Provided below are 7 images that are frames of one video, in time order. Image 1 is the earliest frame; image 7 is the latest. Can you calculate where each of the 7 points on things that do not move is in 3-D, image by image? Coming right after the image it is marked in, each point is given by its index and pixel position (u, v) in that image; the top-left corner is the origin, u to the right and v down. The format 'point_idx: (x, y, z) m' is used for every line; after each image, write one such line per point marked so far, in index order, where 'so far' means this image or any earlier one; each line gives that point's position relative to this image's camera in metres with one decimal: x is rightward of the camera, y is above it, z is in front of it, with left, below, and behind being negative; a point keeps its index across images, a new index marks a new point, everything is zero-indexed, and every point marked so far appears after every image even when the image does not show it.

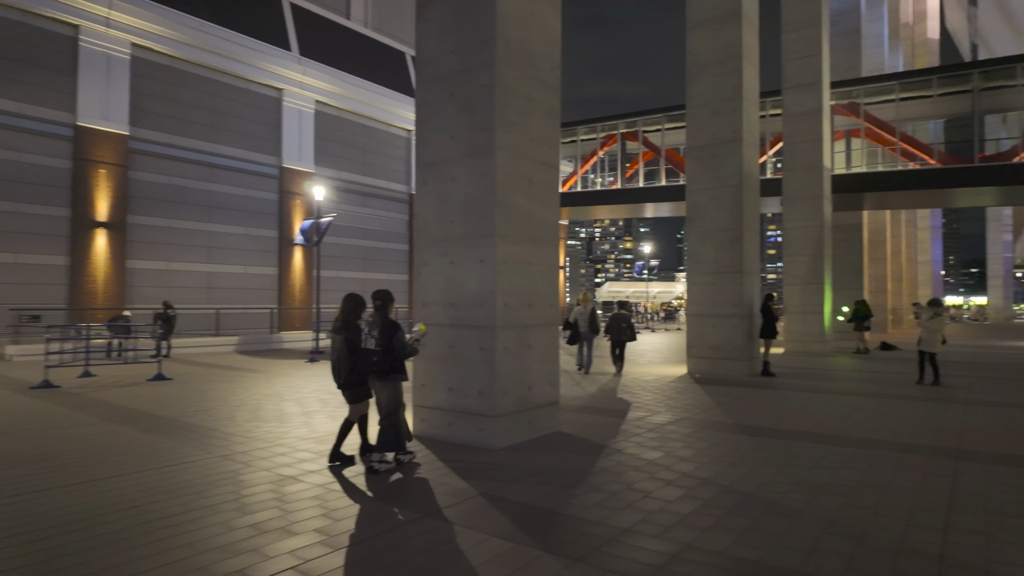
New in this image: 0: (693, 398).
0: (+3.4, -2.1, +11.2) m
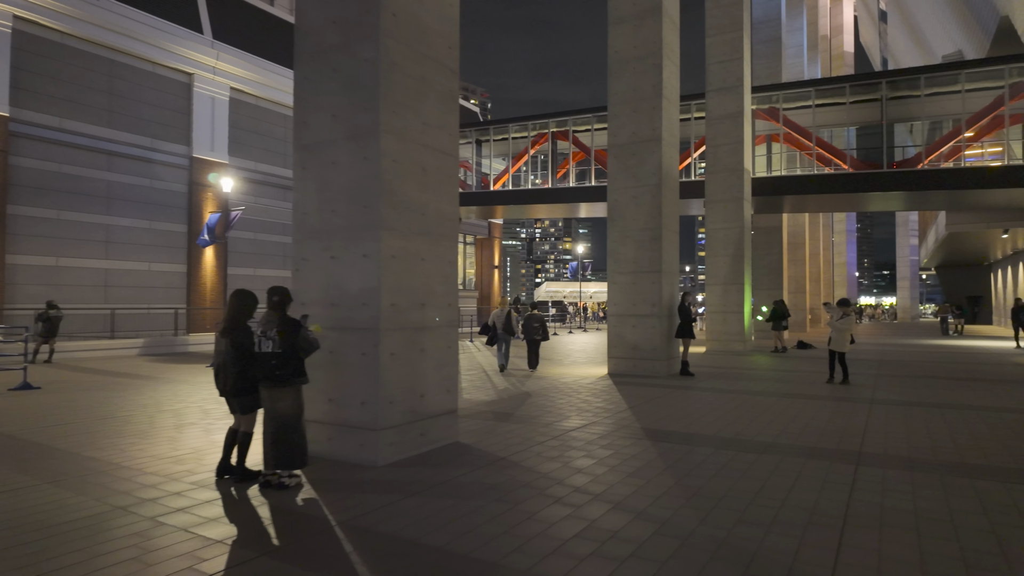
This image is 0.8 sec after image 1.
0: (+1.7, -2.1, +10.9) m
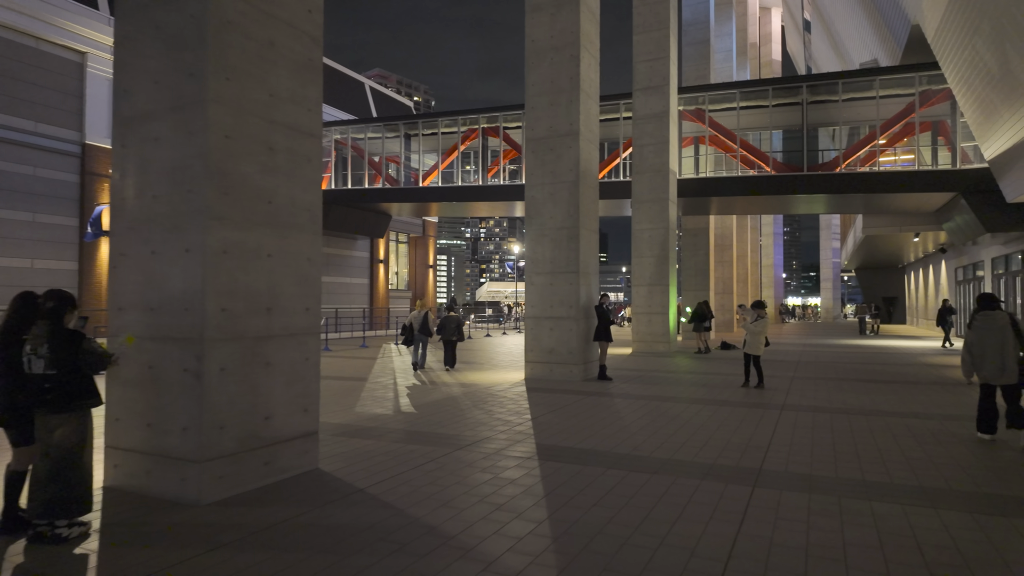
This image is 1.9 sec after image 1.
0: (0.0, -2.1, +10.1) m
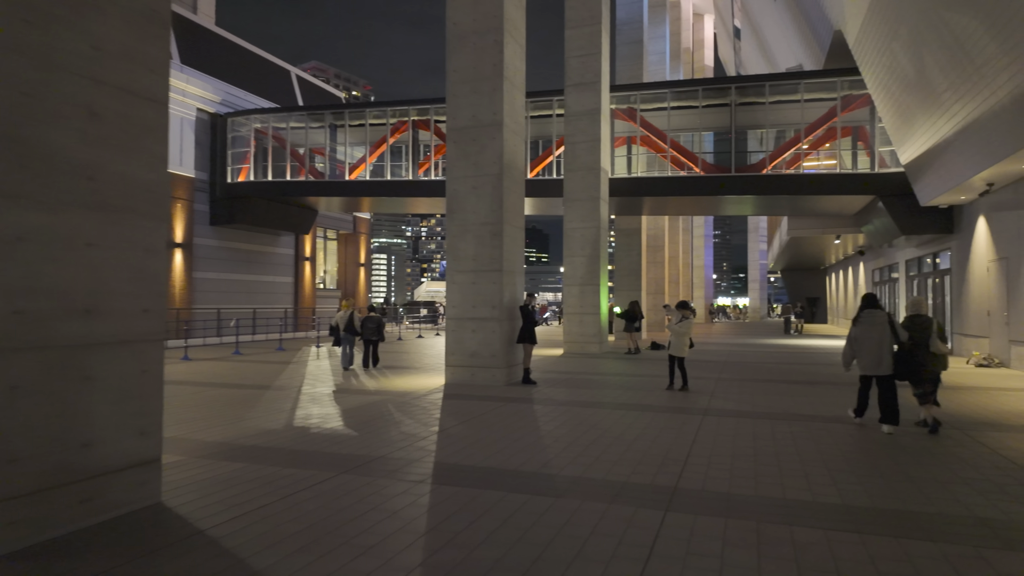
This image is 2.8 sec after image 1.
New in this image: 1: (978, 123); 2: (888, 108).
0: (-1.4, -2.1, +9.2) m
1: (+10.6, +3.7, +13.6) m
2: (+11.3, +5.4, +17.9) m
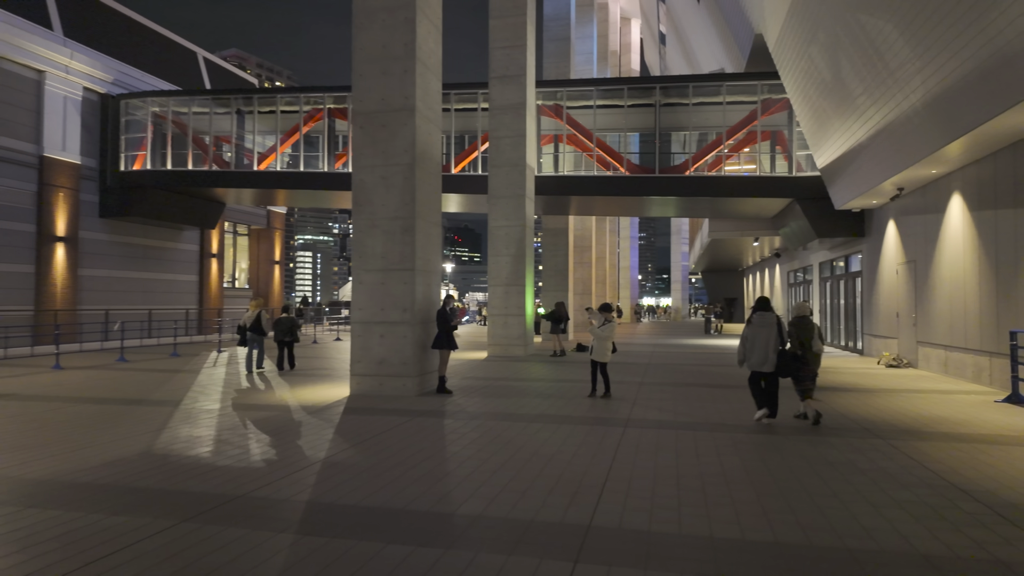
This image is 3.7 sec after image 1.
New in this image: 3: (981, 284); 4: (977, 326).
0: (-2.7, -2.1, +8.1) m
1: (+8.7, +3.7, +13.7) m
2: (+8.9, +5.4, +18.1) m
3: (+9.8, +0.1, +12.4) m
4: (+9.9, -0.8, +12.6) m
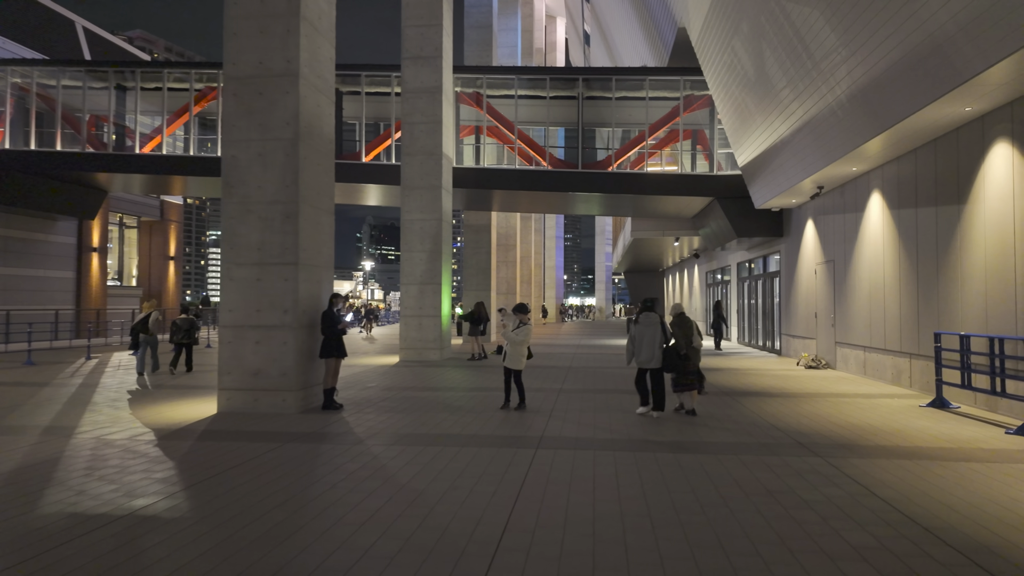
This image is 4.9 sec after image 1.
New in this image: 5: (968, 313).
0: (-4.0, -2.0, +6.3) m
1: (+6.8, +3.7, +13.3) m
2: (+6.4, +5.4, +17.7) m
3: (+8.0, +0.1, +12.1) m
4: (+8.0, -0.8, +12.4) m
5: (+7.7, -0.4, +10.0) m
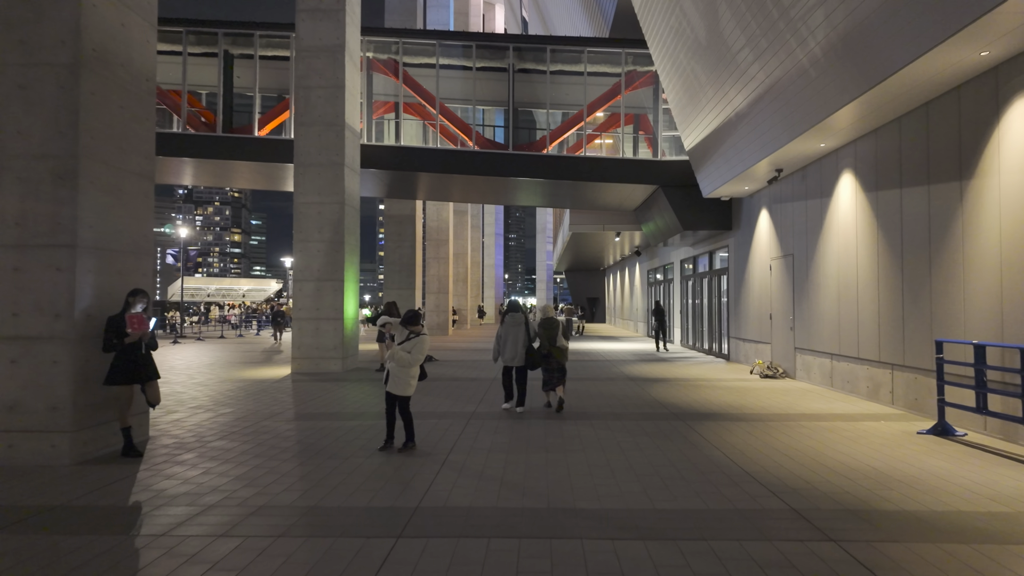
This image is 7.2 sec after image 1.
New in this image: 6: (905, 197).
0: (-5.0, -2.0, +3.2) m
1: (+5.0, +3.7, +11.3) m
2: (+4.3, +5.4, +15.6) m
3: (+6.3, +0.1, +10.2) m
4: (+6.3, -0.8, +10.4) m
5: (+6.2, -0.4, +8.0) m
6: (+6.3, +1.5, +9.4) m
